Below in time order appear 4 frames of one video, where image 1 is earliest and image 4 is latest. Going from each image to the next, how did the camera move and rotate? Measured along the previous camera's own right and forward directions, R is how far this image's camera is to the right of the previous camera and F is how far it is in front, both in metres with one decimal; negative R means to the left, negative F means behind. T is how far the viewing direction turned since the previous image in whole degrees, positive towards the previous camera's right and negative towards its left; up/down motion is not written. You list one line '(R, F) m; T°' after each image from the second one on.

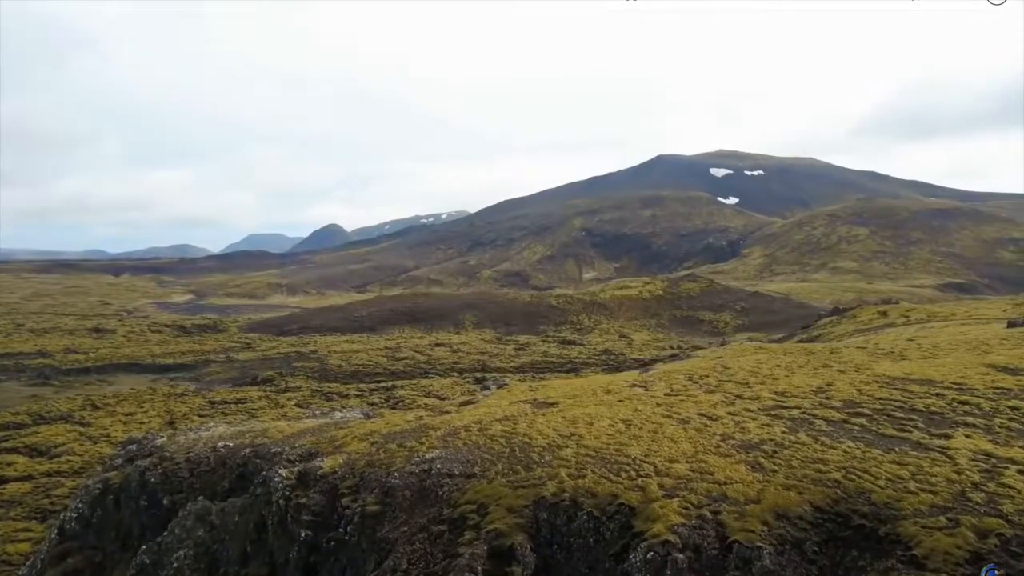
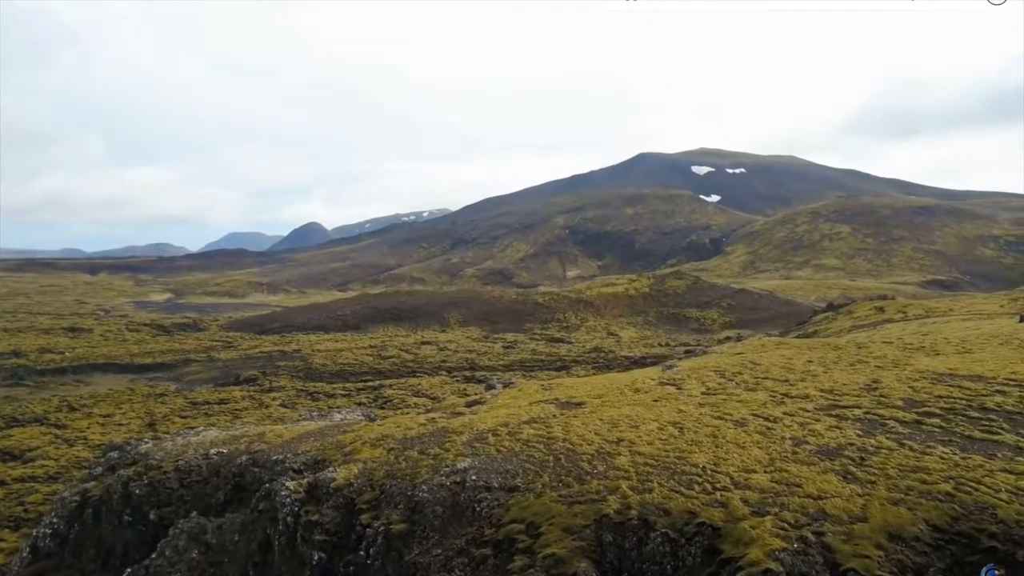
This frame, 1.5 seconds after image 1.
(-1.7, +2.5) m; +2°
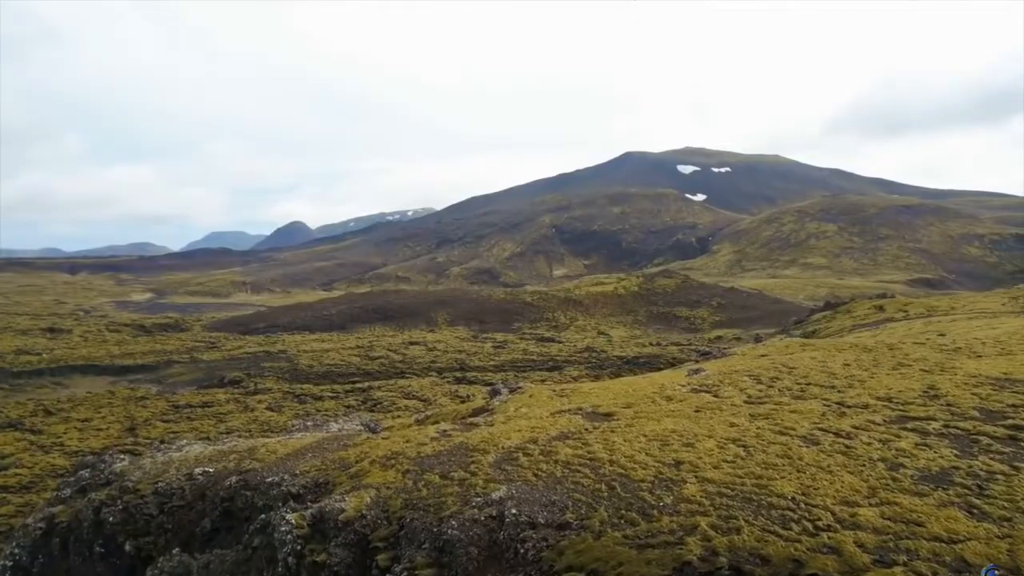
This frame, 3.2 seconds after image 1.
(-1.4, +2.7) m; +1°
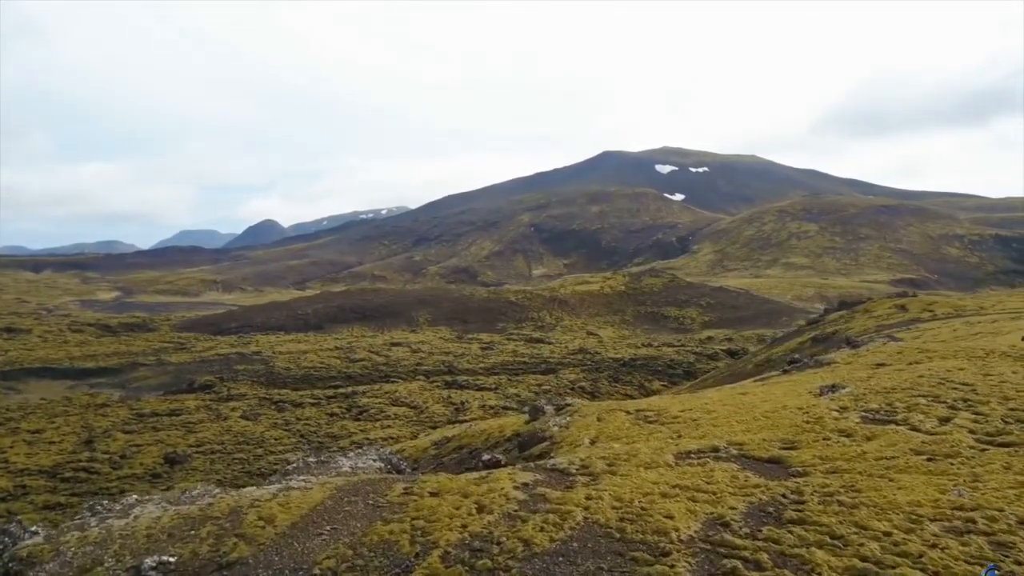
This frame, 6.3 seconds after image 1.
(-3.9, +8.3) m; +2°
